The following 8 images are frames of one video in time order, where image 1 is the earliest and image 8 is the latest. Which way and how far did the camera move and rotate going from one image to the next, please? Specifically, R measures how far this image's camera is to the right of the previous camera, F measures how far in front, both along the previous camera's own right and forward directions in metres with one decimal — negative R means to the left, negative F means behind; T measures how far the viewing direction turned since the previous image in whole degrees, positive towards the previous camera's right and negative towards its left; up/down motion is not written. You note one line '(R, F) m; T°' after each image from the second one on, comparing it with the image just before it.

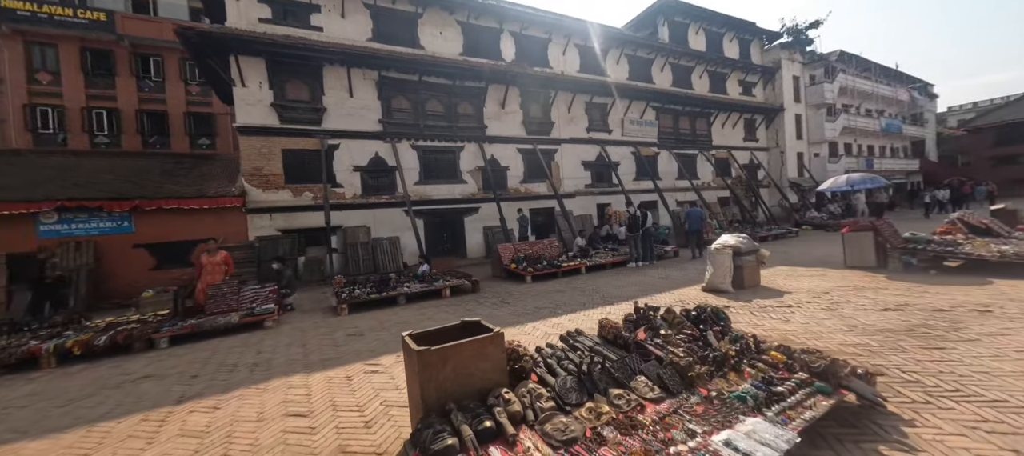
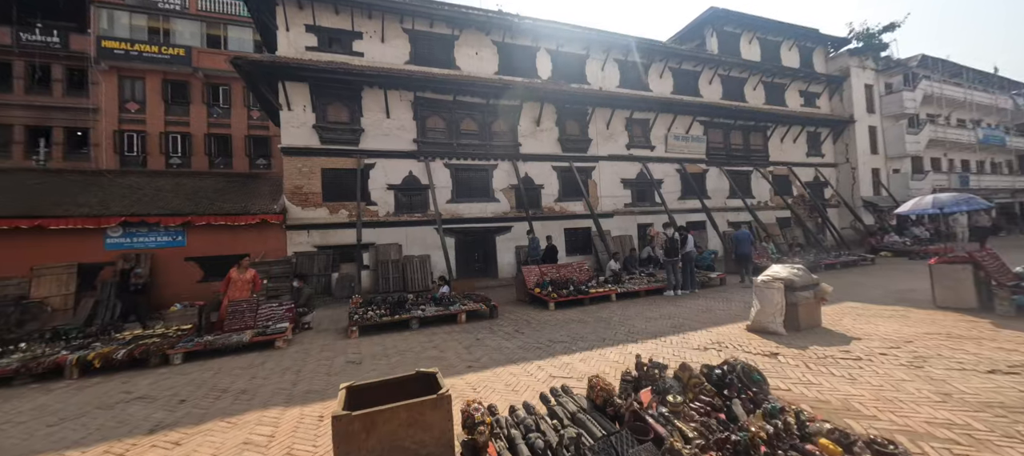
(+0.5, +0.5) m; -7°
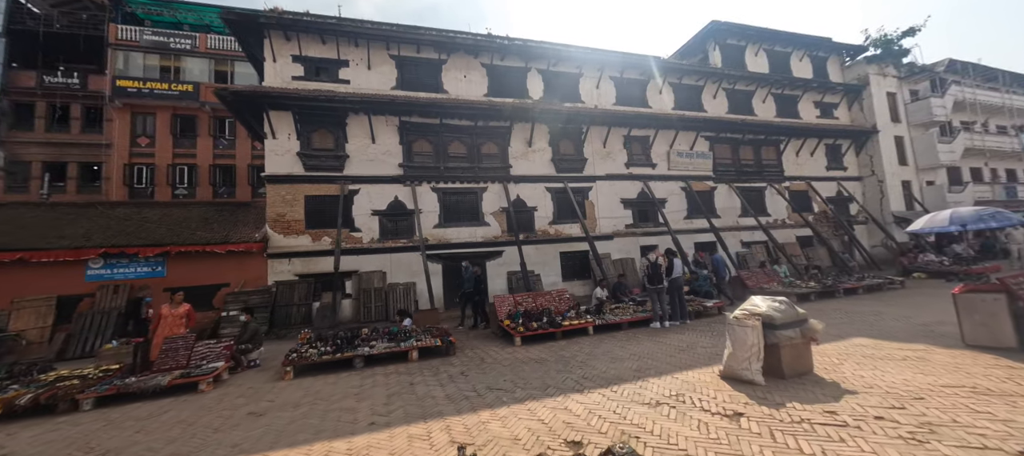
(+1.3, +0.7) m; -3°
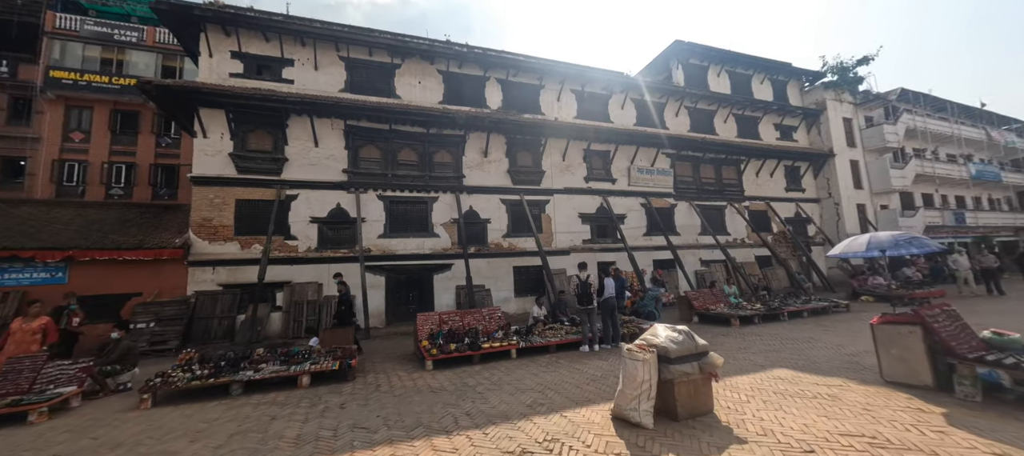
(+1.4, +0.5) m; +2°
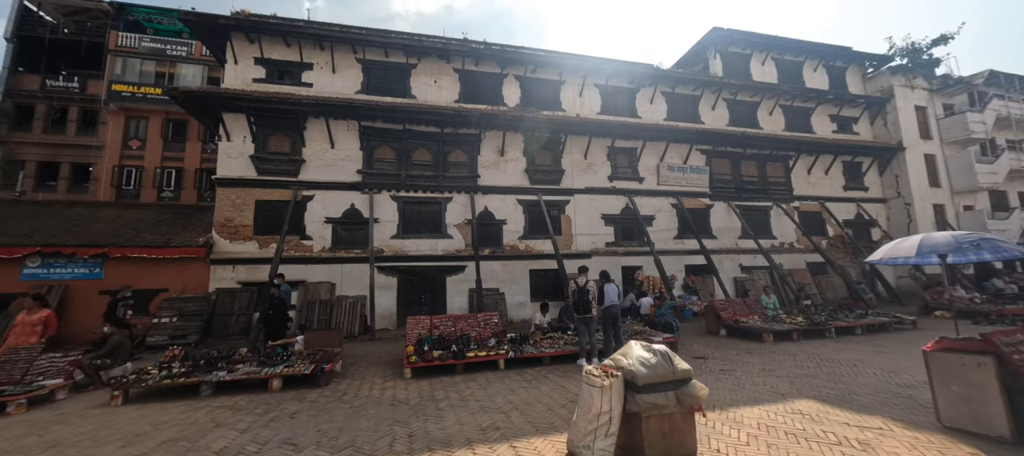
(+0.9, +0.7) m; -6°
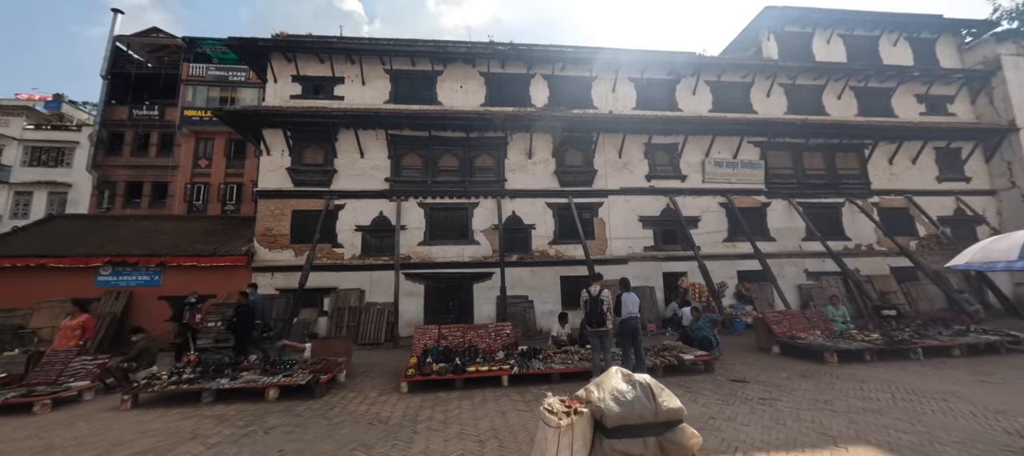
(+0.8, +0.6) m; -8°
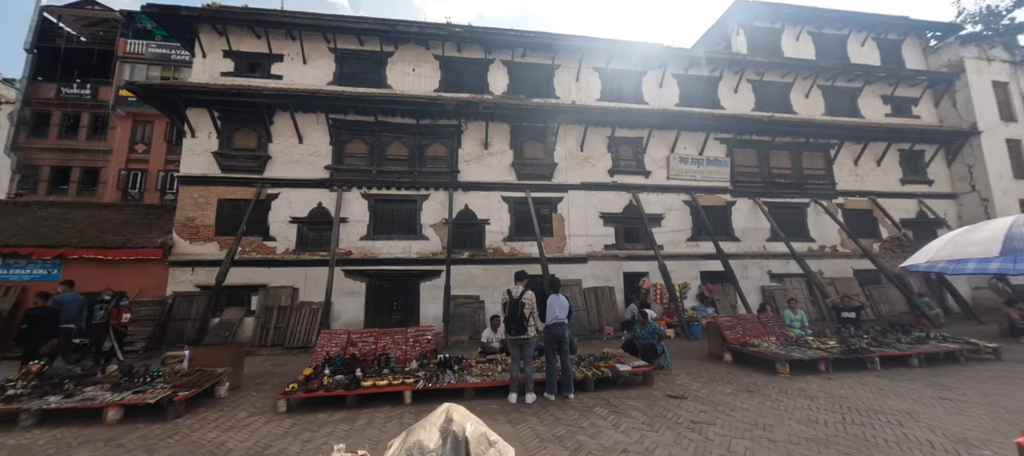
(+1.2, +0.9) m; +3°
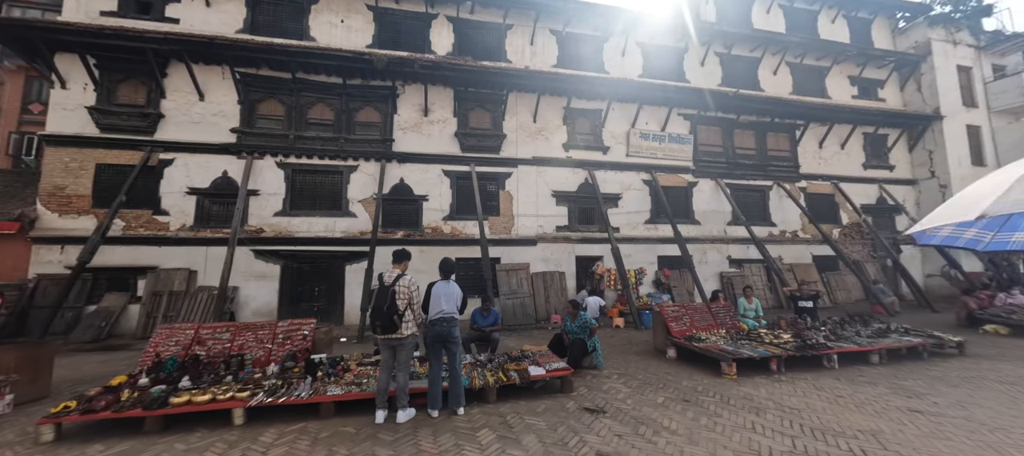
(+1.2, +1.2) m; +4°
